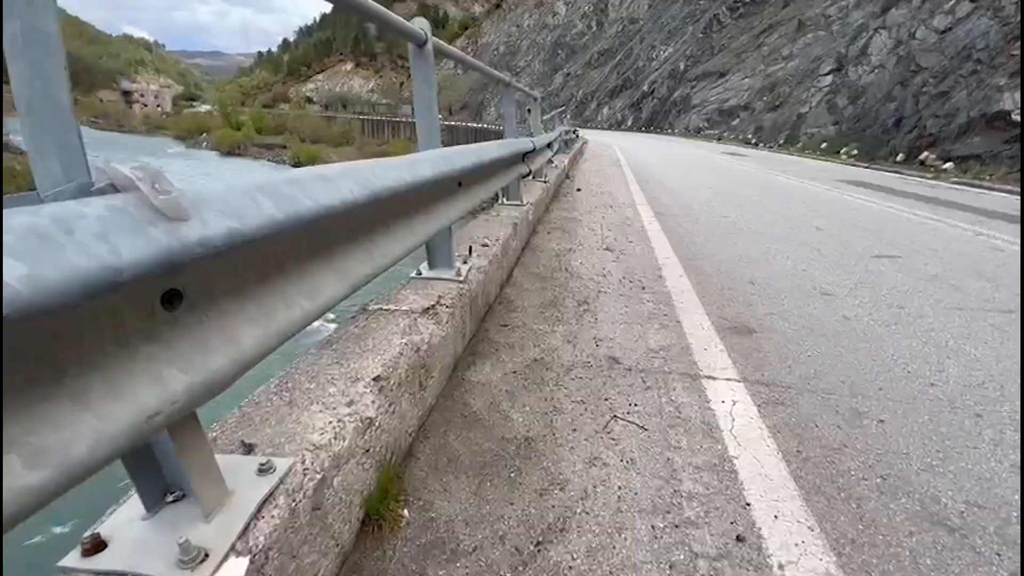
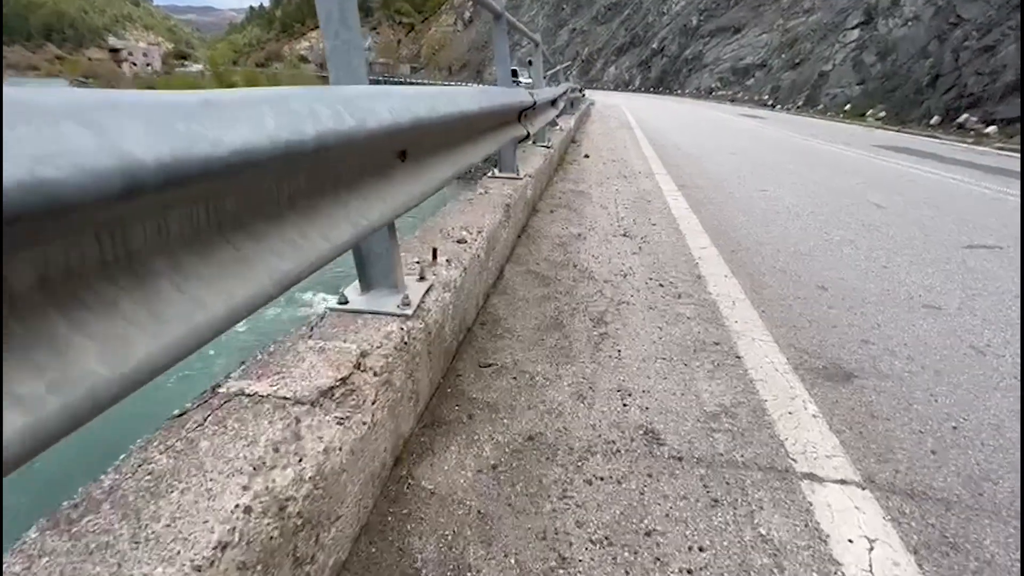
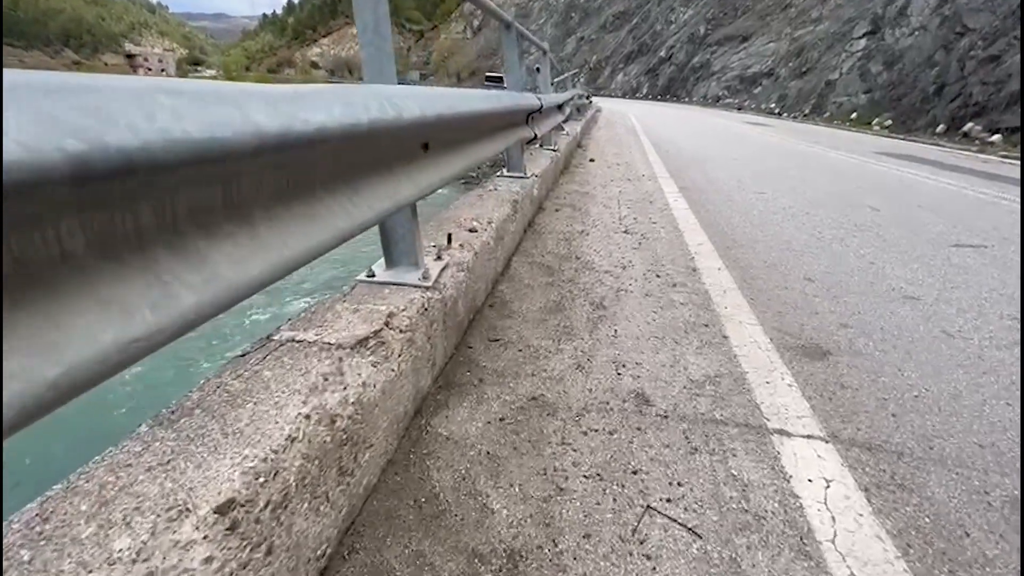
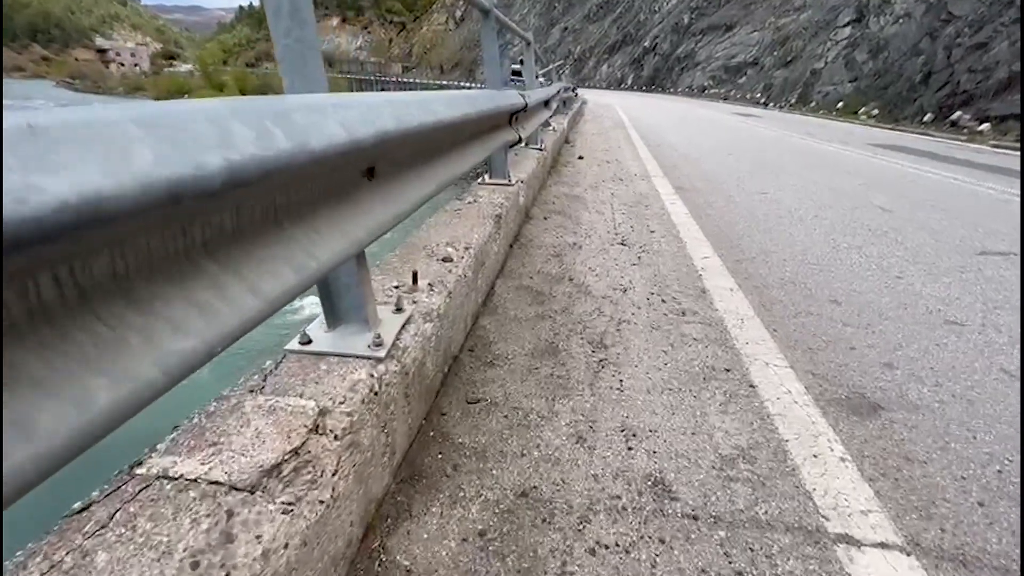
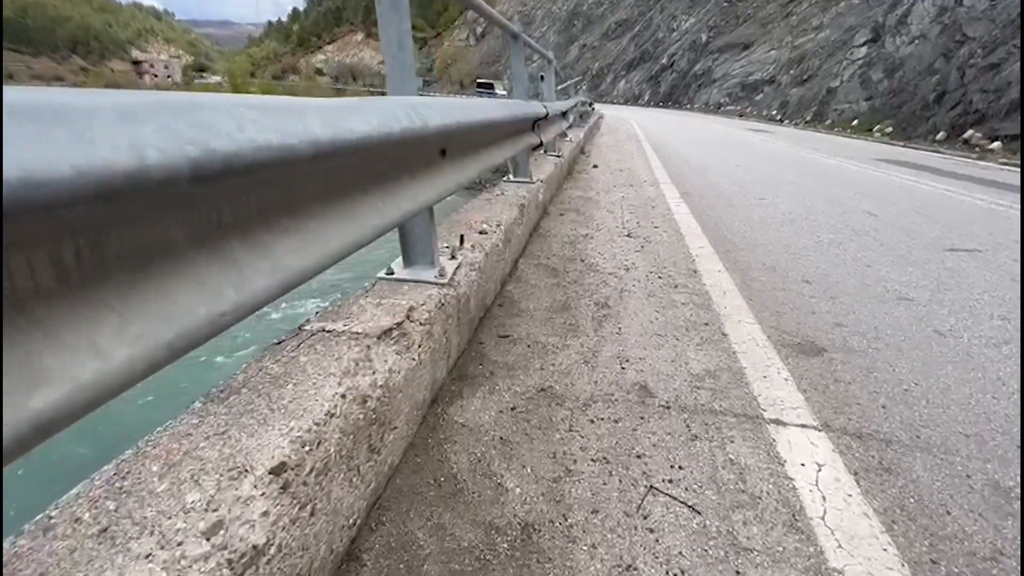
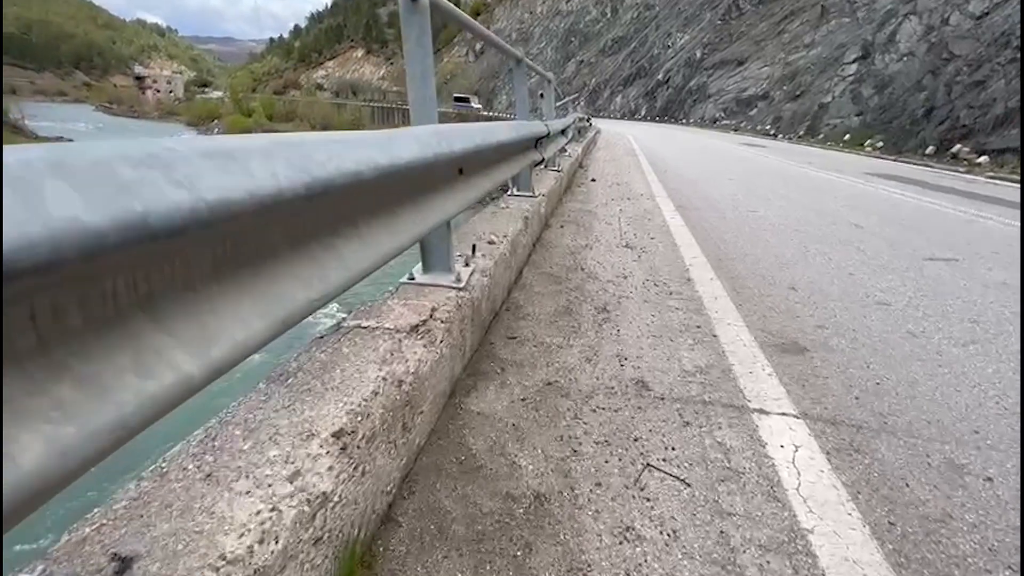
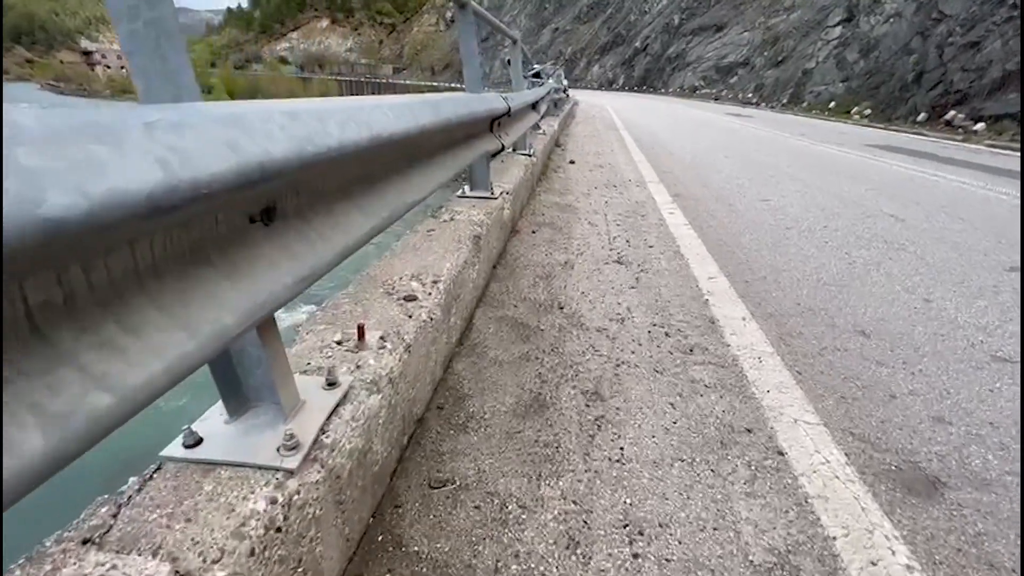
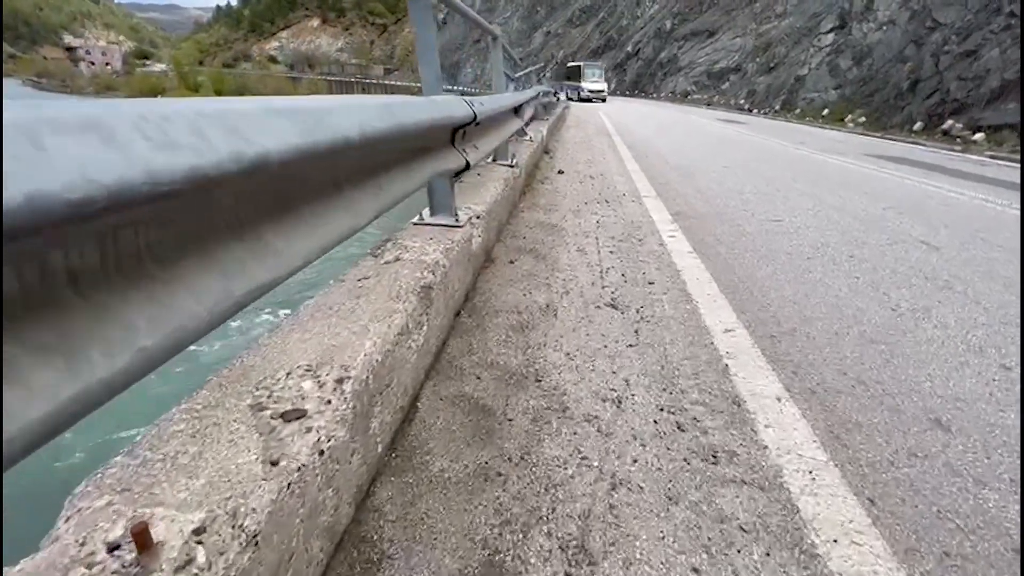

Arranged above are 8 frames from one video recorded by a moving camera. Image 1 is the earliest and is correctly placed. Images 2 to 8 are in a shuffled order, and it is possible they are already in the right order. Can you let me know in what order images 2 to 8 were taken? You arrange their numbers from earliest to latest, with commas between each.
6, 5, 3, 2, 4, 7, 8
